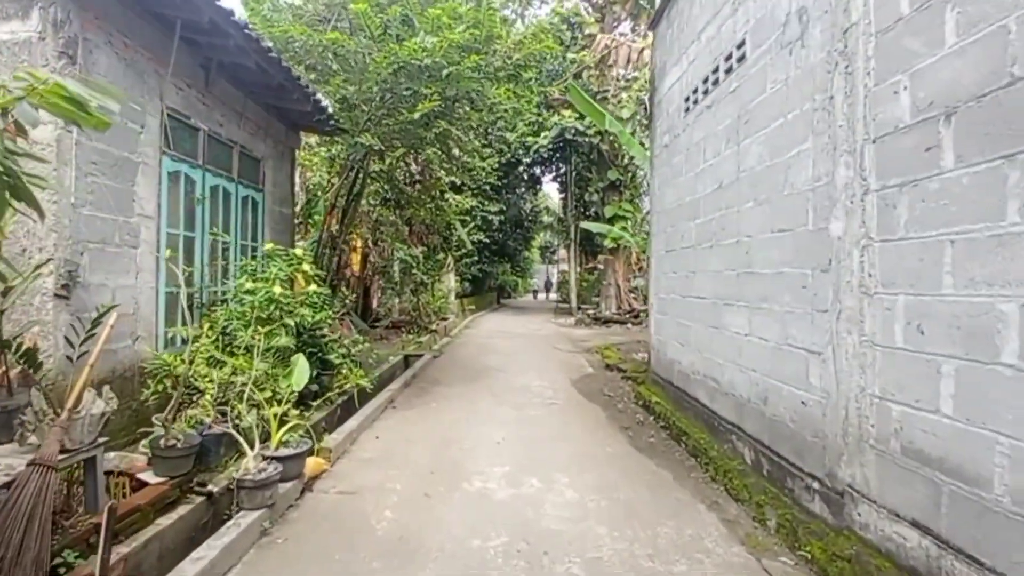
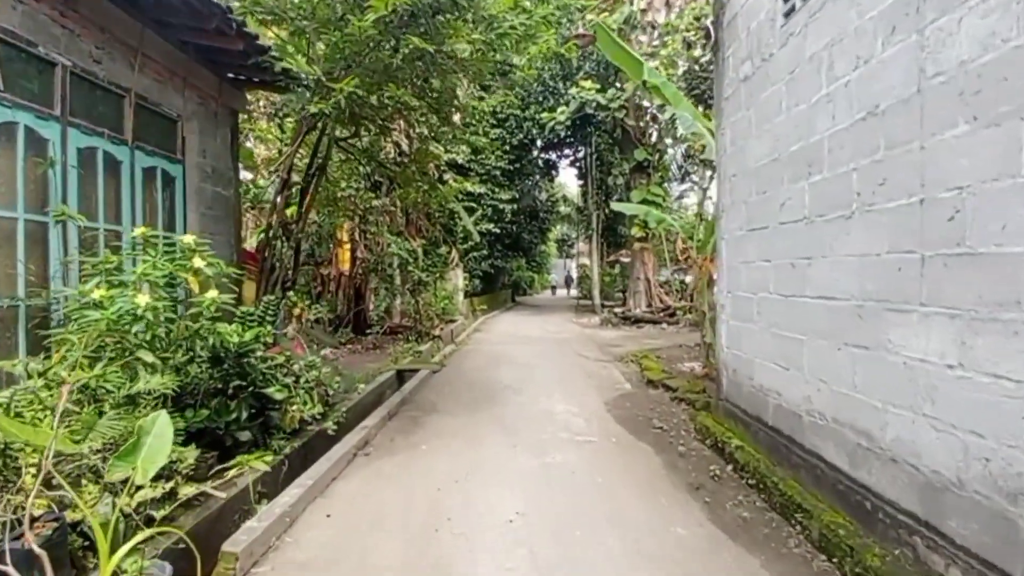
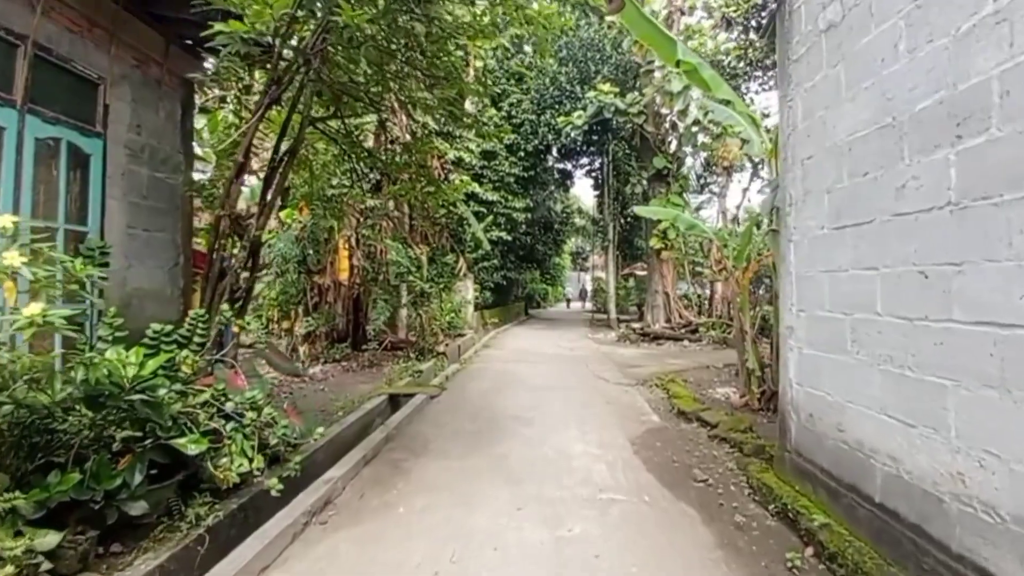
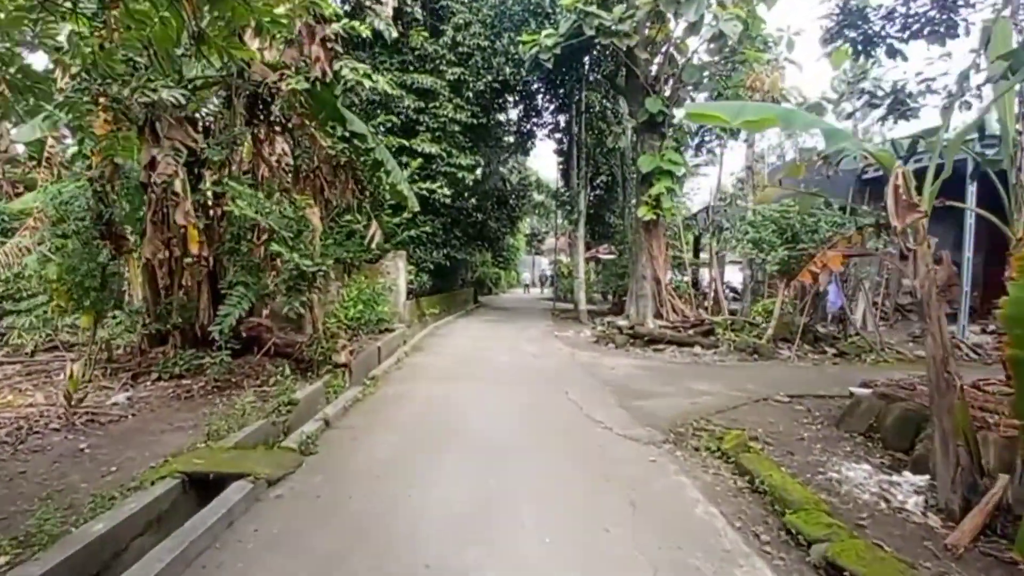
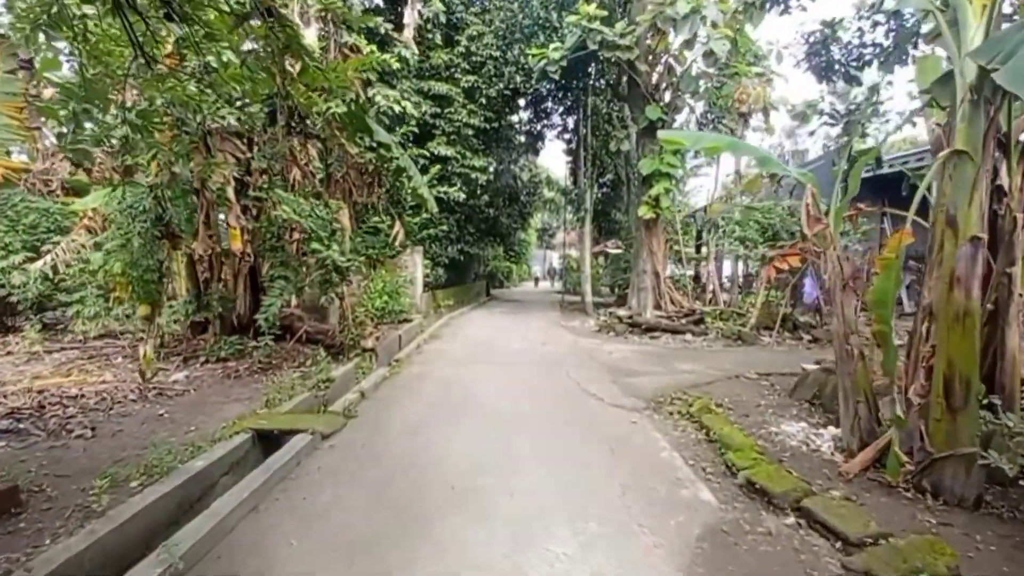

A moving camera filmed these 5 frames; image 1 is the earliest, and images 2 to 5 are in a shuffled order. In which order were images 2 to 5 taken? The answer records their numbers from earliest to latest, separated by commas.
2, 3, 5, 4
